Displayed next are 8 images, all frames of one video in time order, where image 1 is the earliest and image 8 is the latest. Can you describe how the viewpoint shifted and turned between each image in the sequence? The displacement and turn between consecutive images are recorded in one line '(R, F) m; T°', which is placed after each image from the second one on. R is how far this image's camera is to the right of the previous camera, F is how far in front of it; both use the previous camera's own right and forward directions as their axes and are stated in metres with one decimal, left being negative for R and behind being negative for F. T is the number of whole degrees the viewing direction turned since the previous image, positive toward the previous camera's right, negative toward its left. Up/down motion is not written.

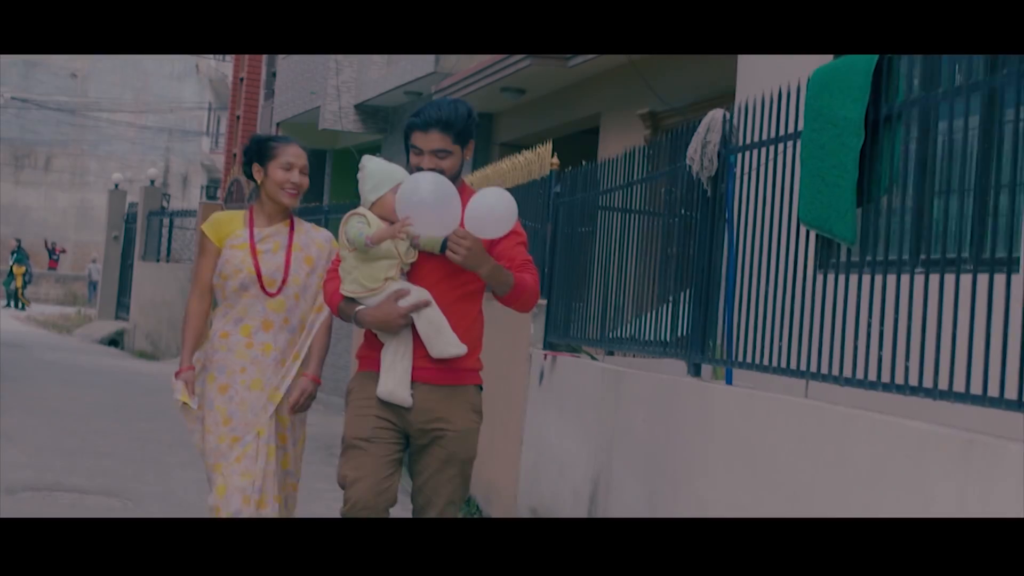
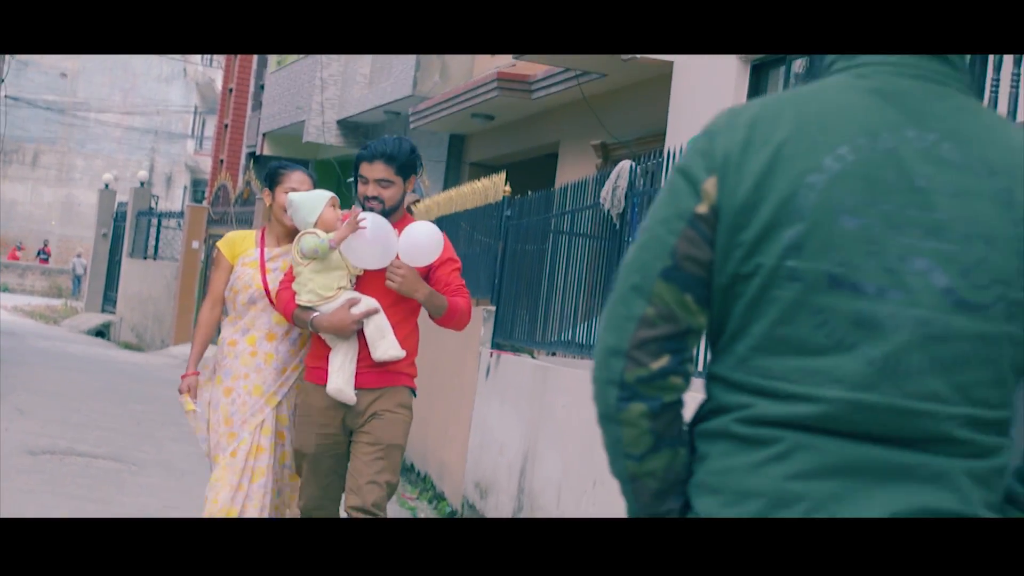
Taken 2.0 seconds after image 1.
(+0.1, -1.4) m; +1°
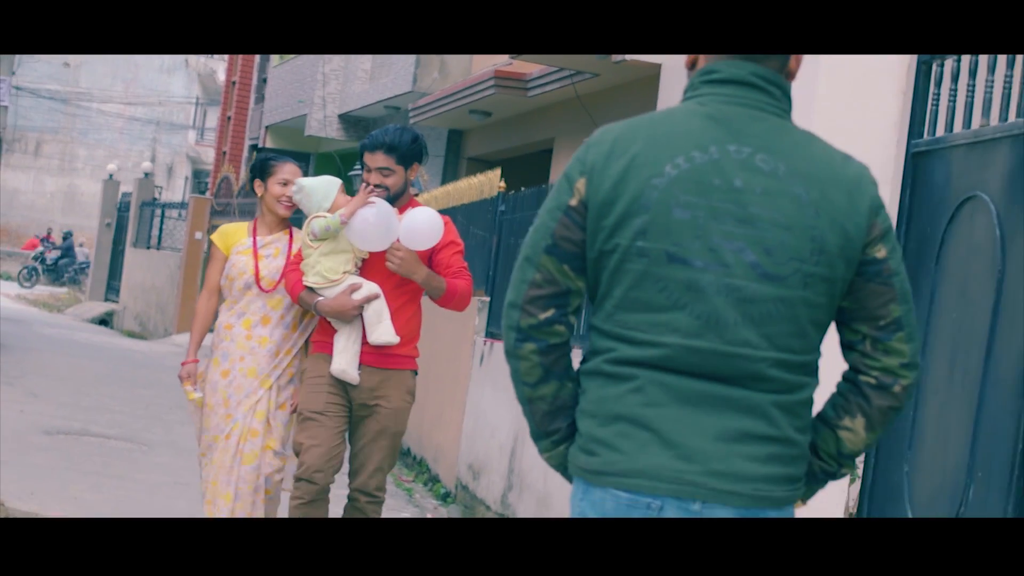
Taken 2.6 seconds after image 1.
(0.0, -0.5) m; 0°
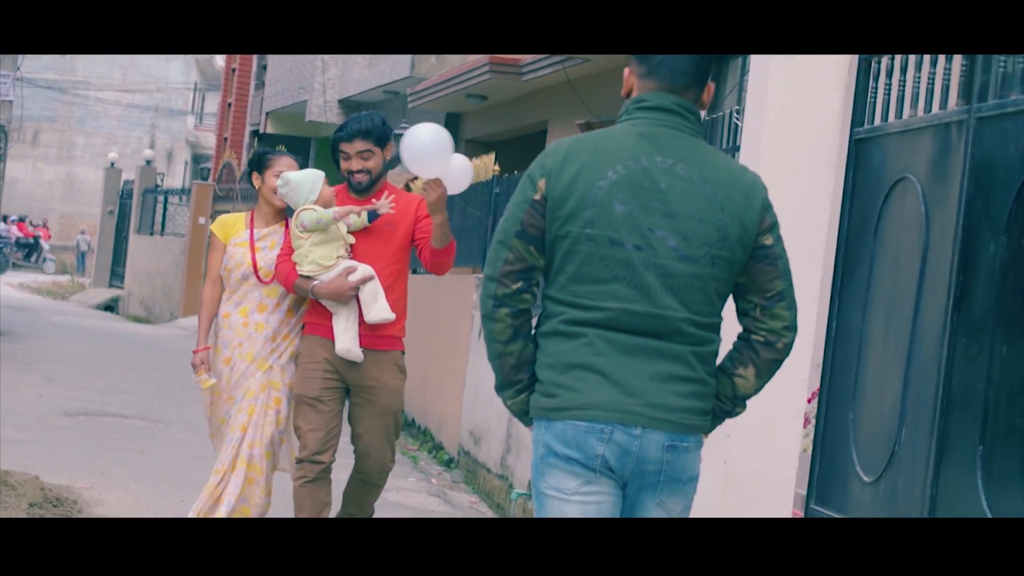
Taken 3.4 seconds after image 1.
(0.0, -0.5) m; 0°
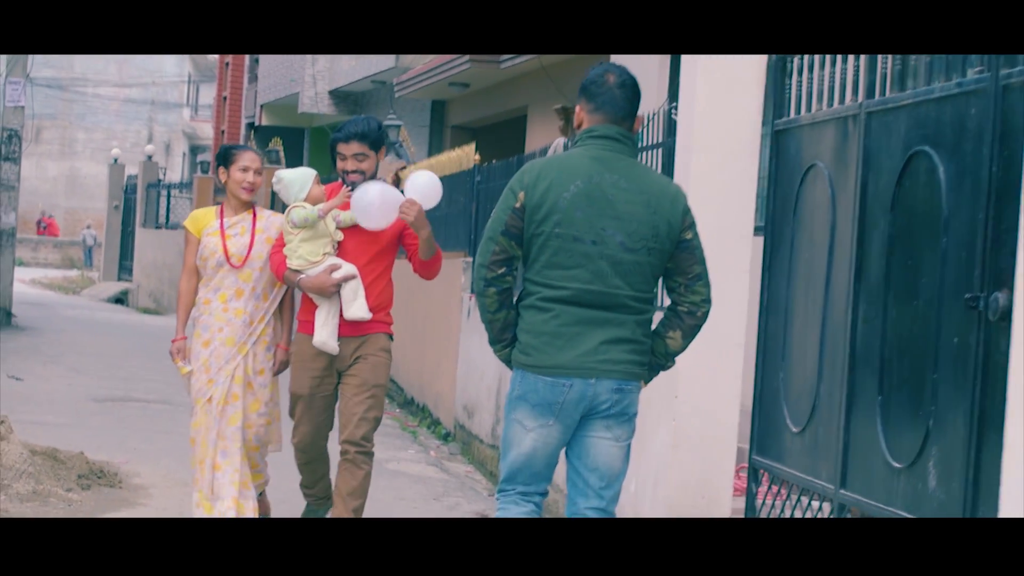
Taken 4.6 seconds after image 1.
(+0.1, -0.8) m; 0°
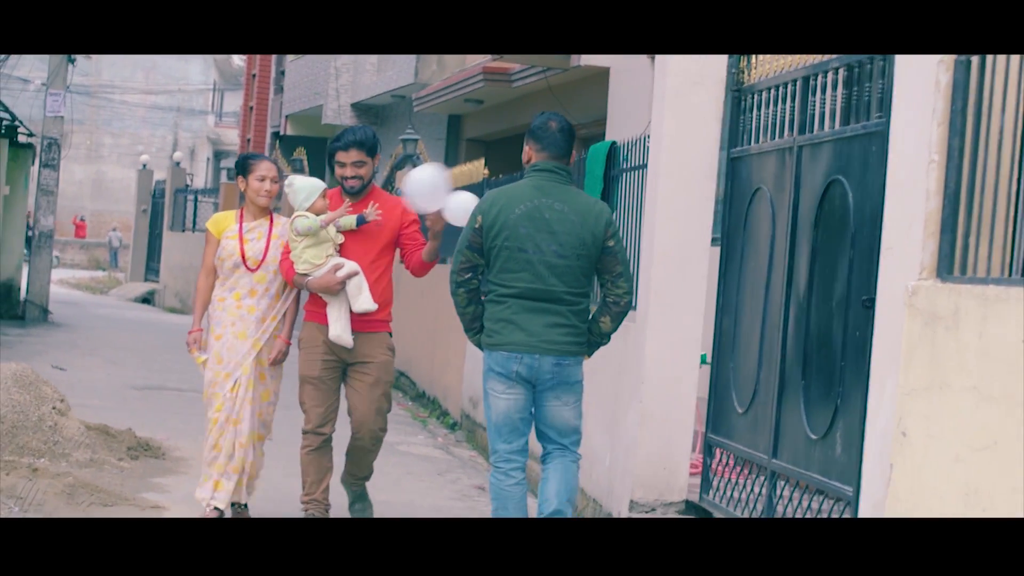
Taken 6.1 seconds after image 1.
(+0.1, -1.0) m; -1°
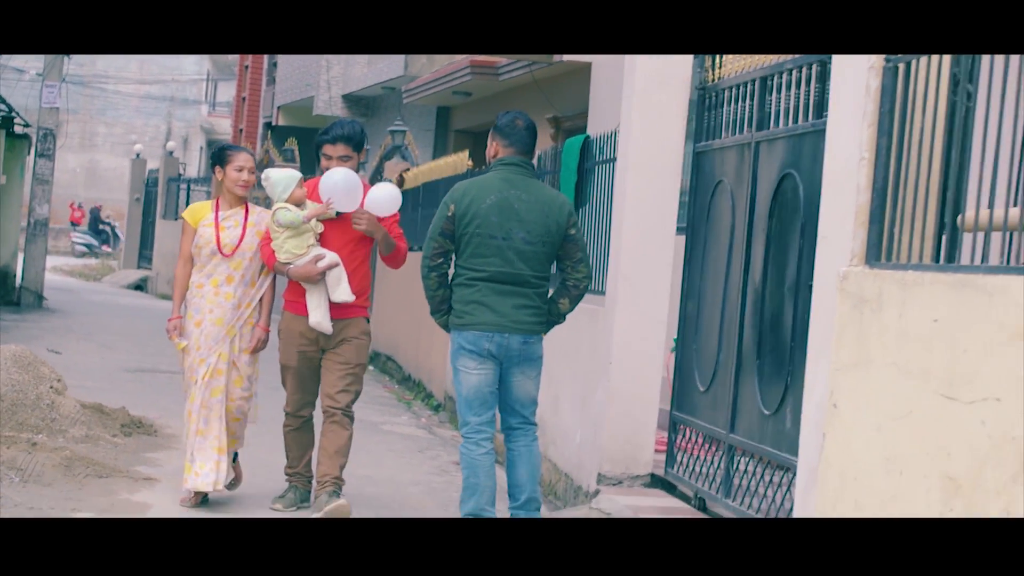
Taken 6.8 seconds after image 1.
(+0.1, -0.4) m; 0°
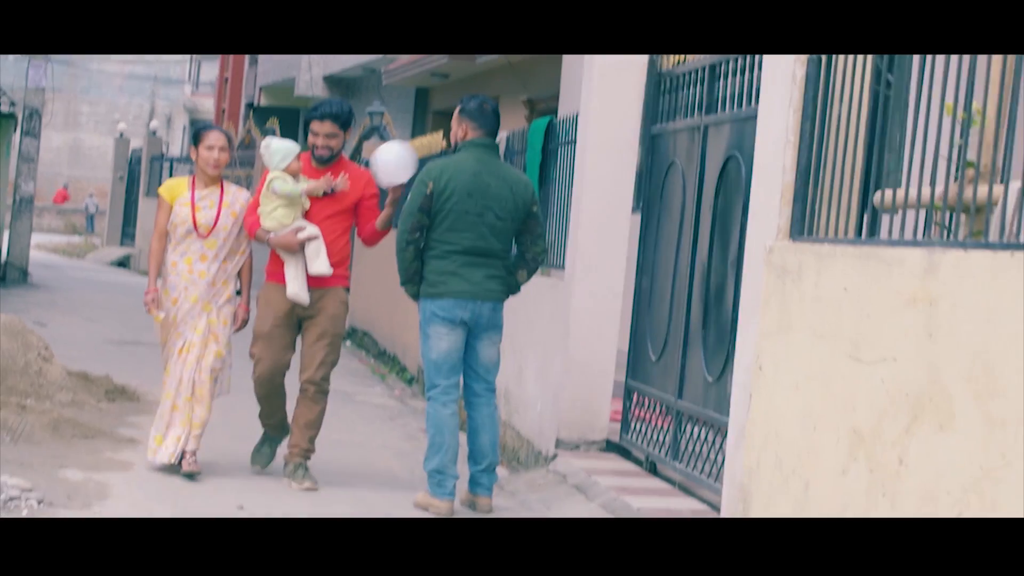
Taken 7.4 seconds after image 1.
(+0.1, -0.4) m; +1°
